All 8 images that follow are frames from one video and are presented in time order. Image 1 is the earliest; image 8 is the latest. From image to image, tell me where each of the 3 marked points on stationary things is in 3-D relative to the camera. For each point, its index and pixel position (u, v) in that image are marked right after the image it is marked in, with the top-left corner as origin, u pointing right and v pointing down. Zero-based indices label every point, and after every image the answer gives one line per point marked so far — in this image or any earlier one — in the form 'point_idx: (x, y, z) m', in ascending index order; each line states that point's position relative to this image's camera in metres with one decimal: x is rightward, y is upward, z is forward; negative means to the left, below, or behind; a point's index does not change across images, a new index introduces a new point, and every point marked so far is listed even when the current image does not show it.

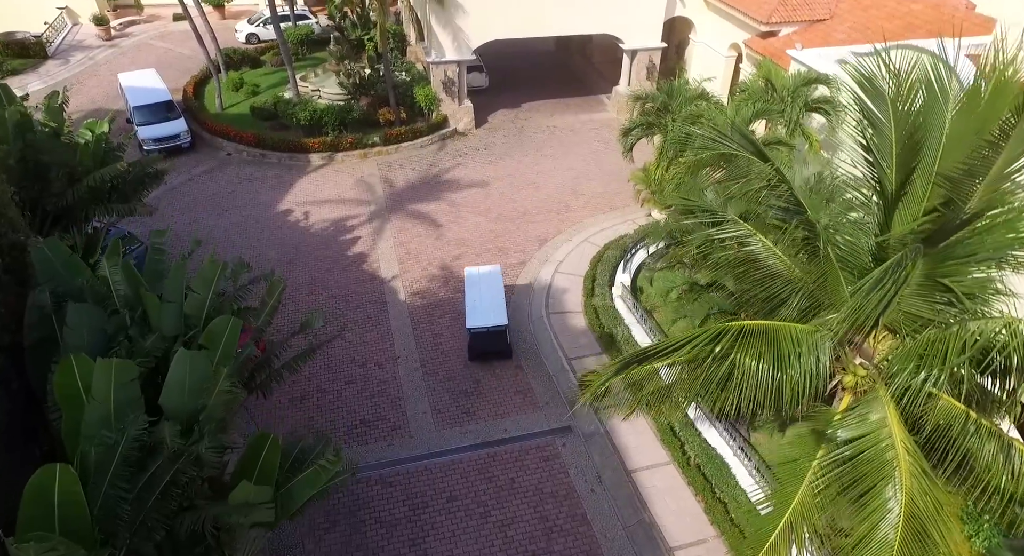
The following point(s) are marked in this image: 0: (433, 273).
0: (-2.3, +0.2, +17.1) m
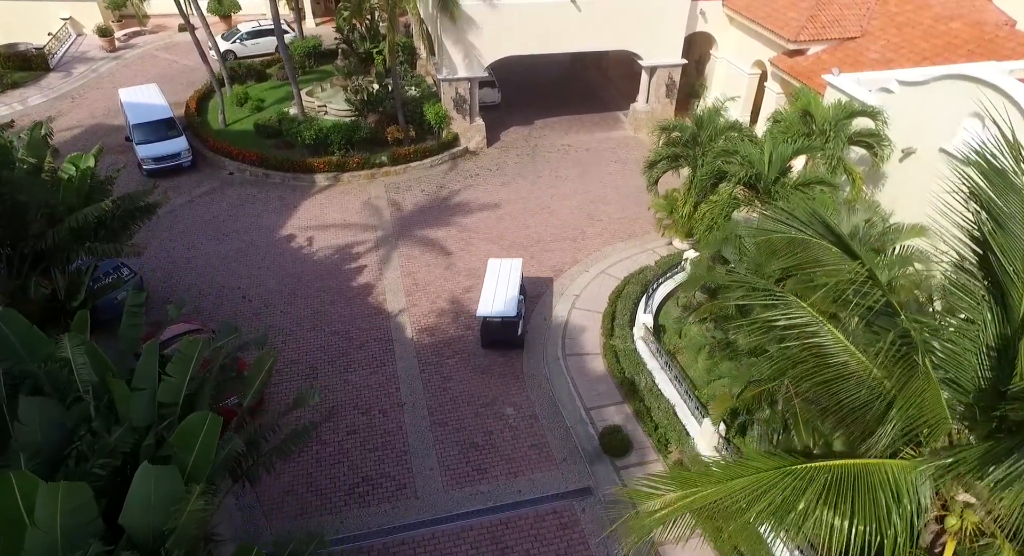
0: (-1.9, -0.8, +16.2) m
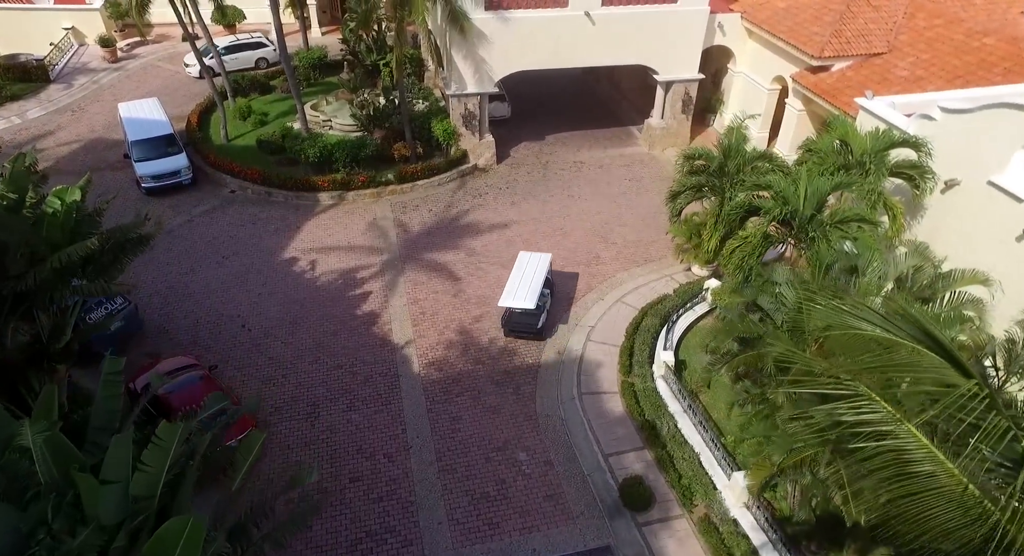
0: (-1.6, -1.5, +15.4) m
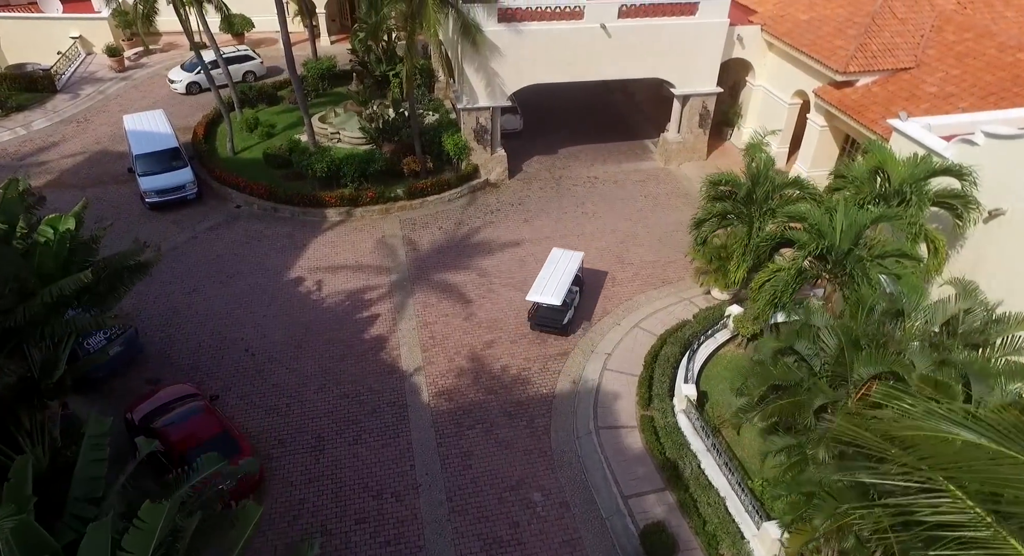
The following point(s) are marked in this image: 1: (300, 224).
0: (-1.3, -2.2, +14.8) m
1: (-7.0, +1.8, +19.6) m
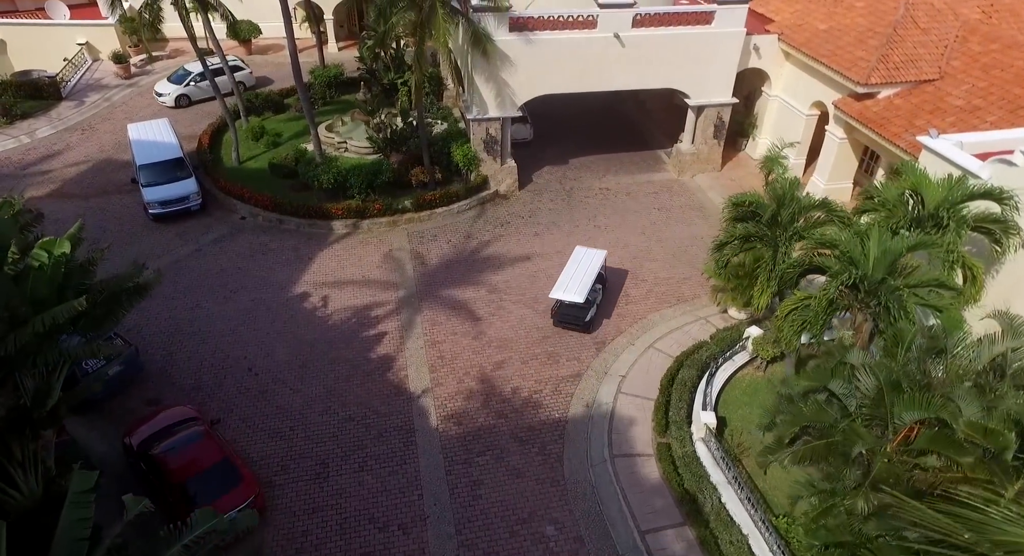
0: (-1.0, -2.6, +14.3) m
1: (-6.7, +1.4, +19.2) m
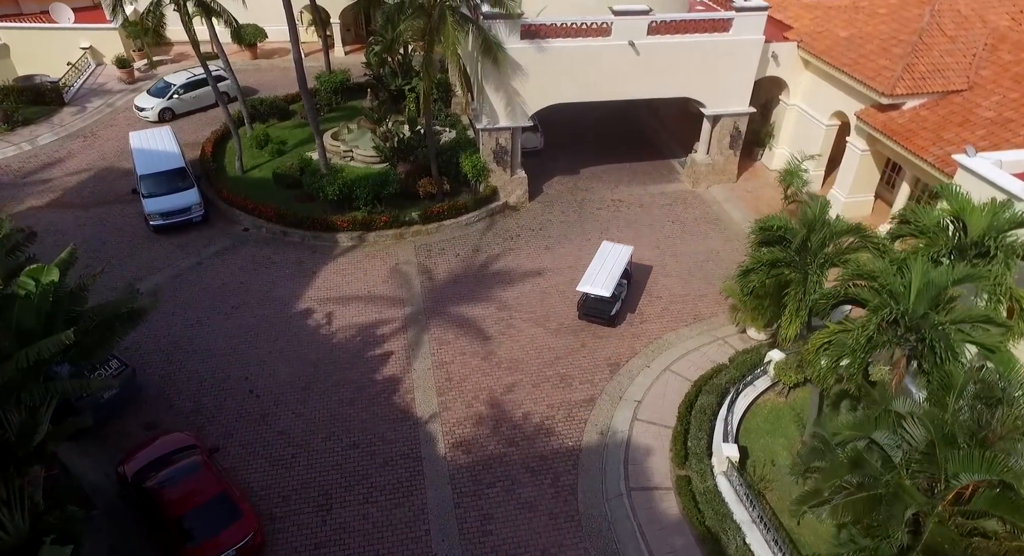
0: (-0.7, -3.1, +13.7) m
1: (-6.4, +0.9, +18.7) m
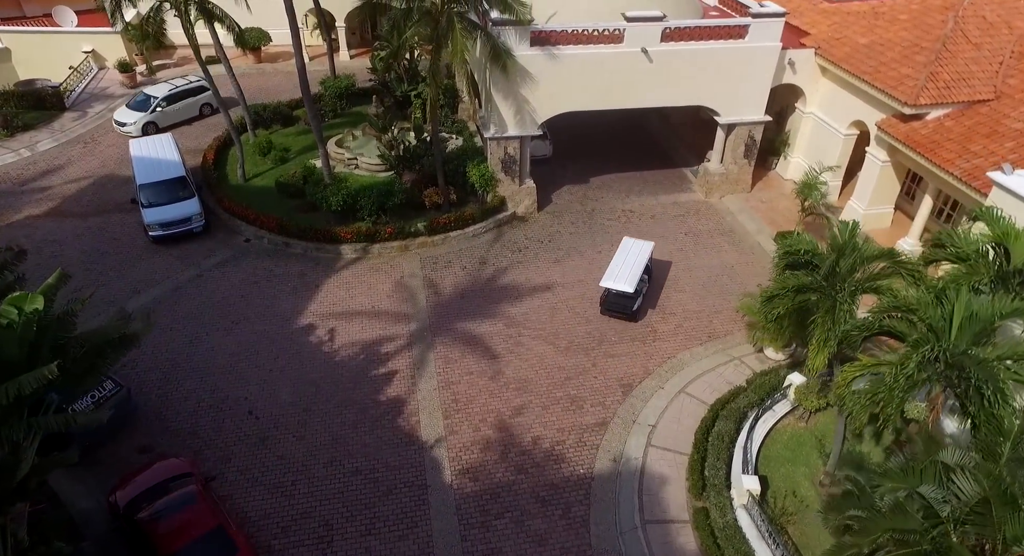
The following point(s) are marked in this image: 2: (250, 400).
0: (-0.5, -3.5, +13.2) m
1: (-6.1, +0.5, +18.2) m
2: (-6.1, -2.8, +13.8) m
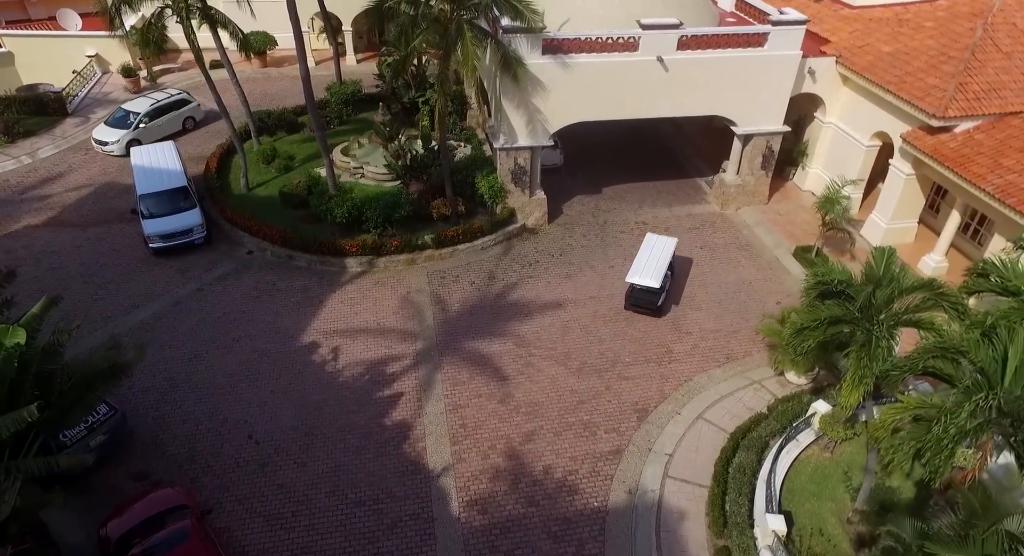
0: (-0.3, -4.0, +12.6) m
1: (-5.8, +0.1, +17.7) m
2: (-5.9, -3.3, +13.3) m
